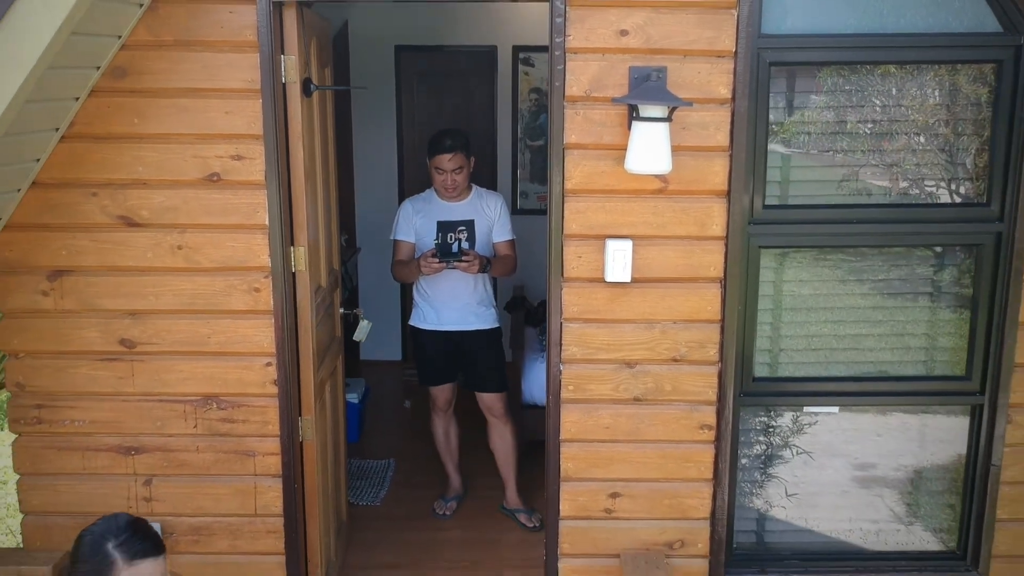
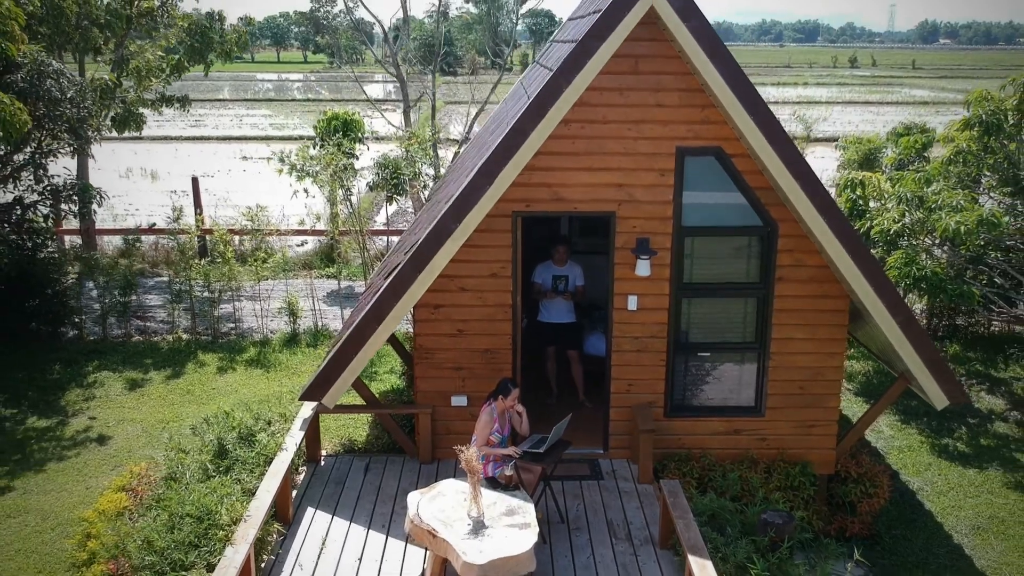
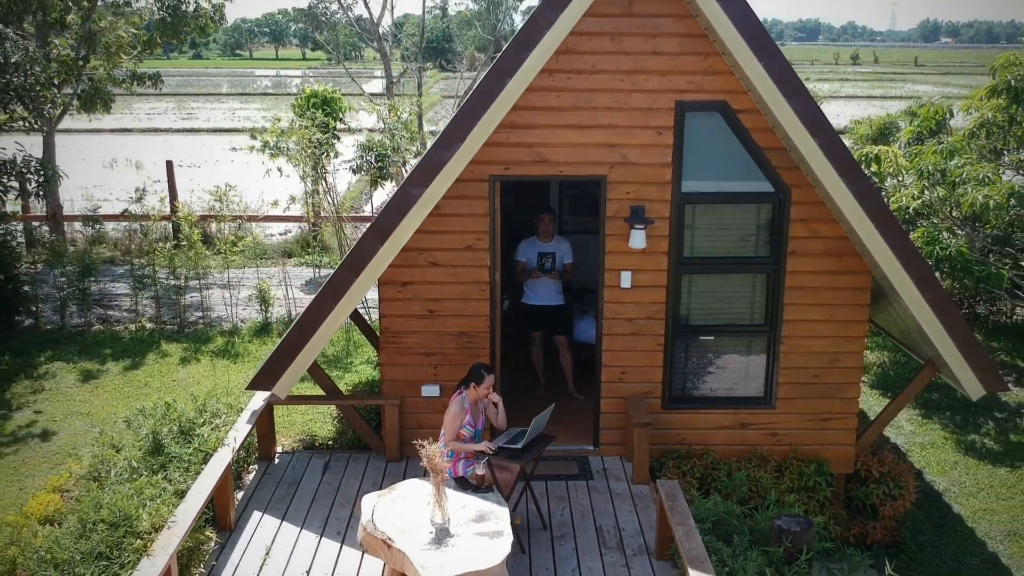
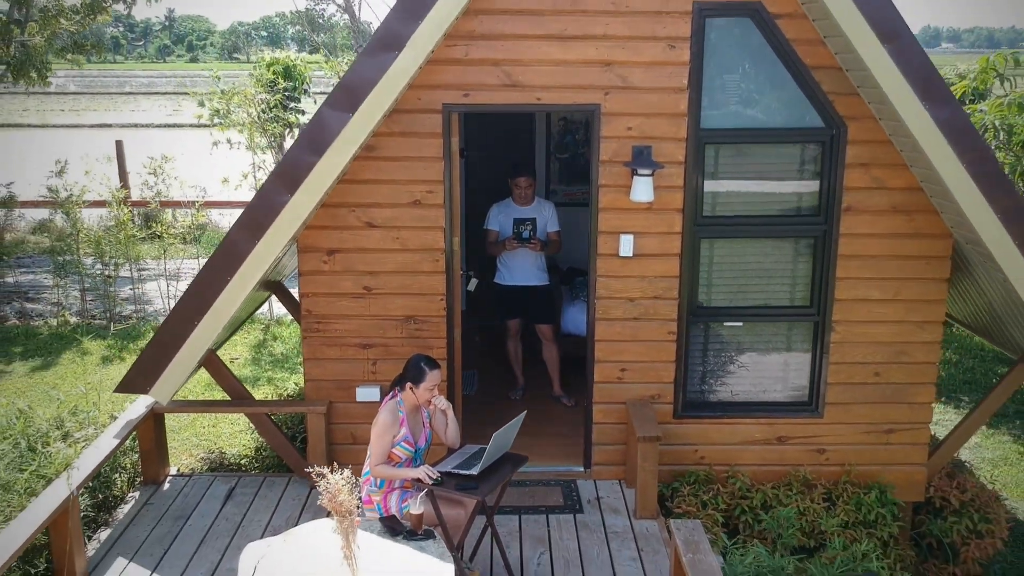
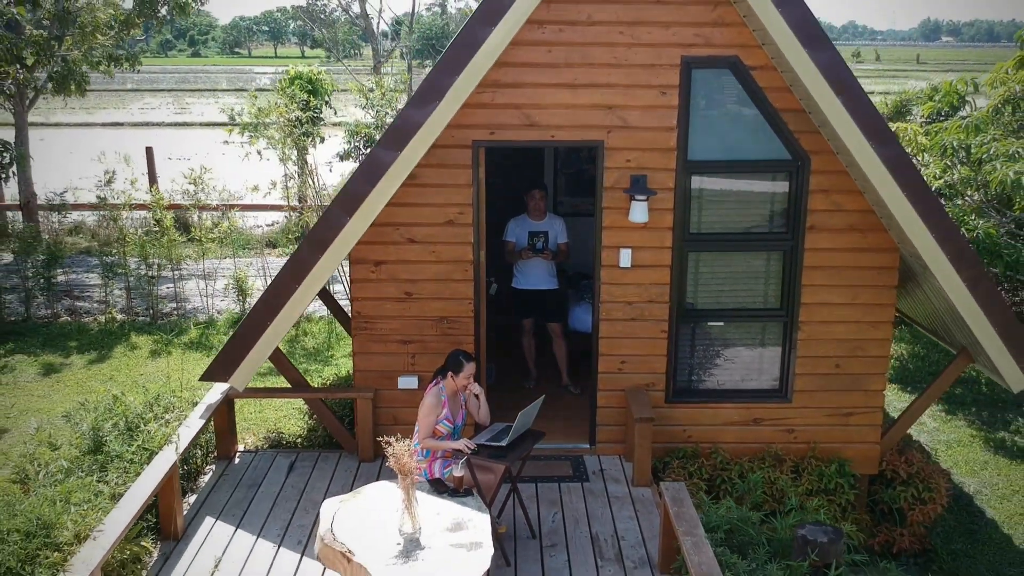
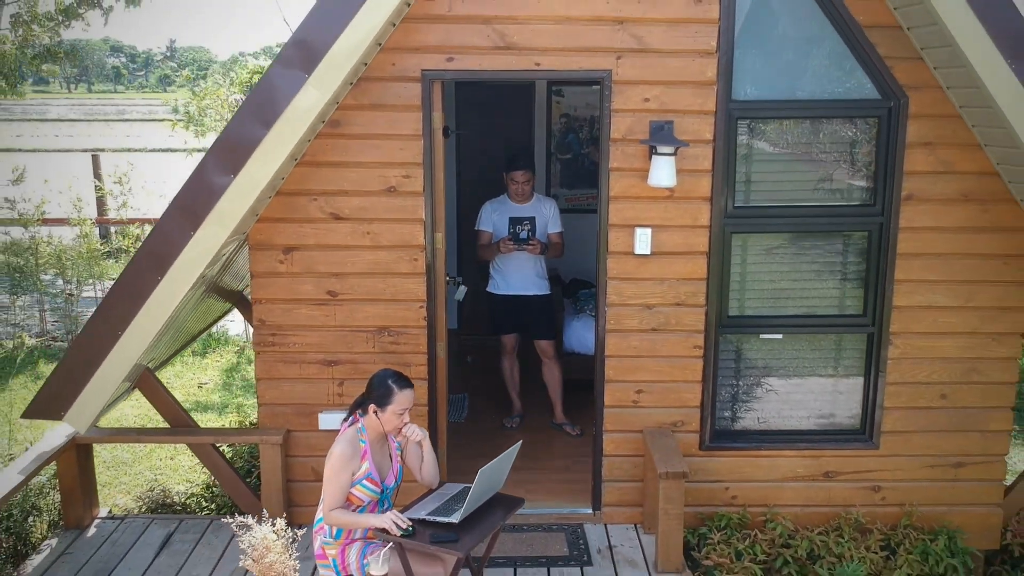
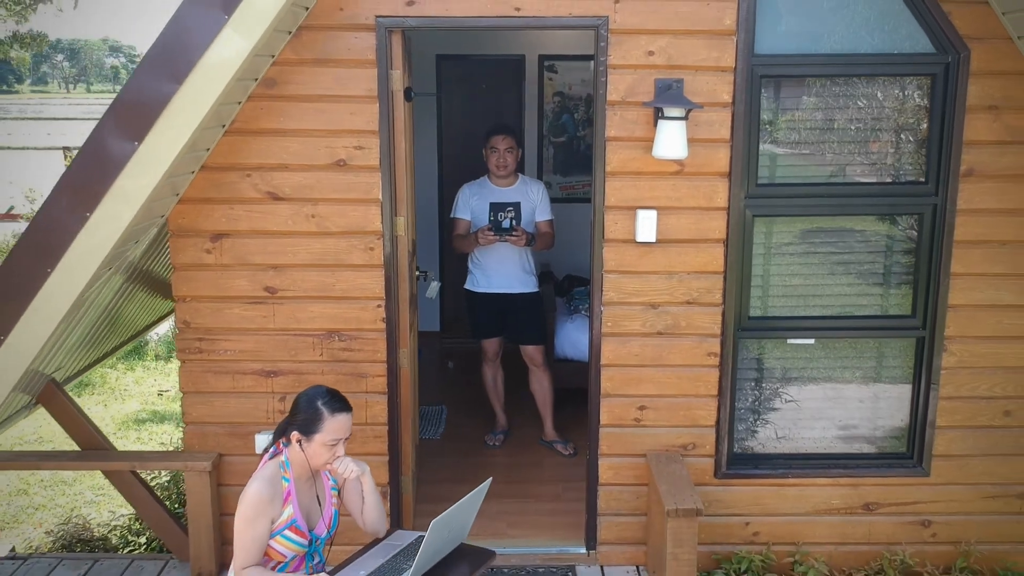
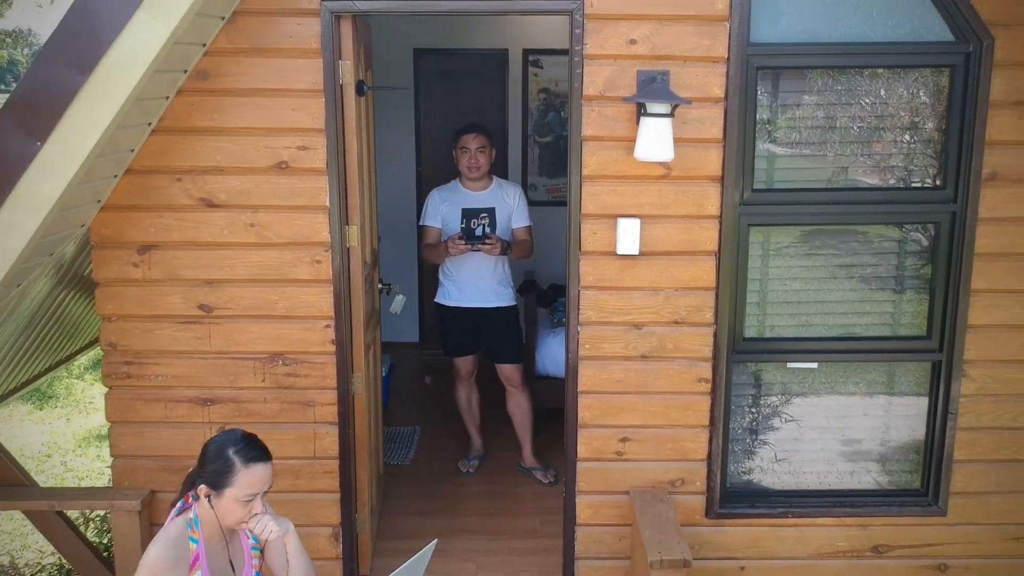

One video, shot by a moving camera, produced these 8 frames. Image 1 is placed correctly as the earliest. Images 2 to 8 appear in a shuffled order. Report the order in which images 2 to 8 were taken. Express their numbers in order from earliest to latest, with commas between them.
8, 7, 6, 4, 5, 3, 2
